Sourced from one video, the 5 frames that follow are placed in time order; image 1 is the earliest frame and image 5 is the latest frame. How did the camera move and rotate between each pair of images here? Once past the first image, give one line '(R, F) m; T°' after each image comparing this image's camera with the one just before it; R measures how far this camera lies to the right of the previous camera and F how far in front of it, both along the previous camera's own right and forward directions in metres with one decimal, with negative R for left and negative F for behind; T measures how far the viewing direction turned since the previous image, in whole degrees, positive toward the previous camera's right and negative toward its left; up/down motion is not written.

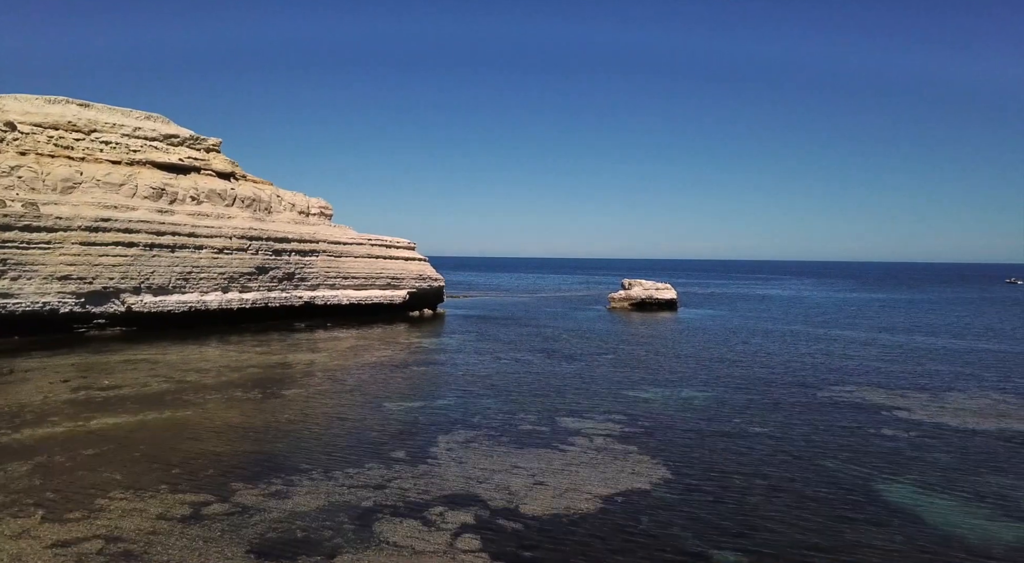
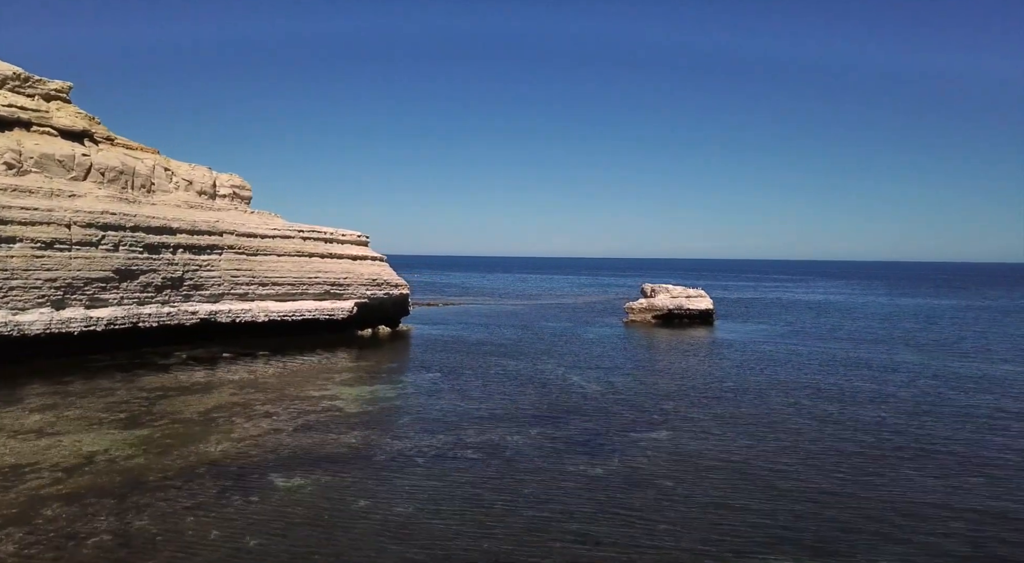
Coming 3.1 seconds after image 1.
(+0.6, +13.2) m; 0°
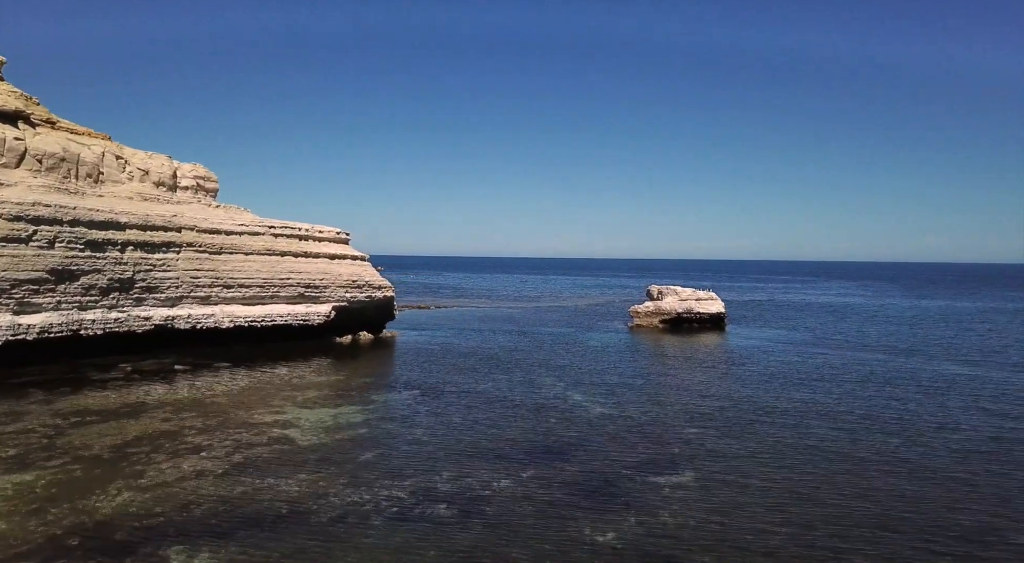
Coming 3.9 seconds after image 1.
(+0.2, +3.4) m; 0°
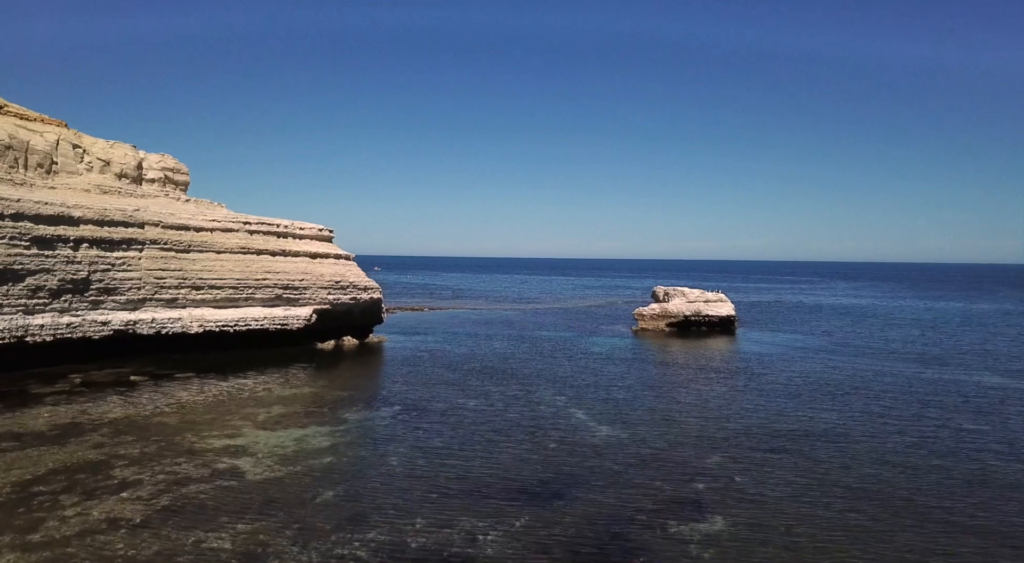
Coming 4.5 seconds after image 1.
(+0.1, +2.5) m; 0°
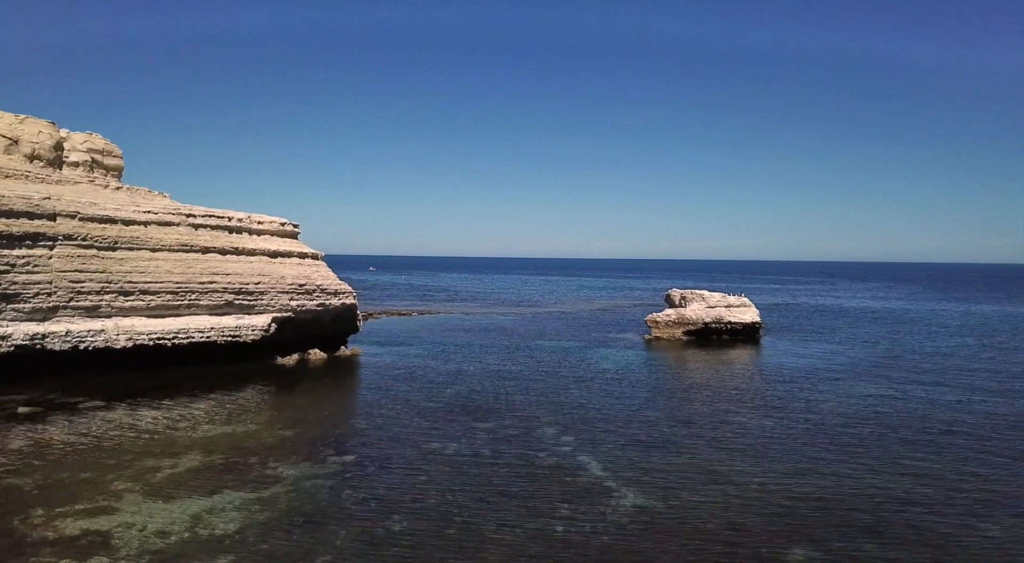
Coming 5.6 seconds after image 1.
(+0.1, +4.7) m; 0°
